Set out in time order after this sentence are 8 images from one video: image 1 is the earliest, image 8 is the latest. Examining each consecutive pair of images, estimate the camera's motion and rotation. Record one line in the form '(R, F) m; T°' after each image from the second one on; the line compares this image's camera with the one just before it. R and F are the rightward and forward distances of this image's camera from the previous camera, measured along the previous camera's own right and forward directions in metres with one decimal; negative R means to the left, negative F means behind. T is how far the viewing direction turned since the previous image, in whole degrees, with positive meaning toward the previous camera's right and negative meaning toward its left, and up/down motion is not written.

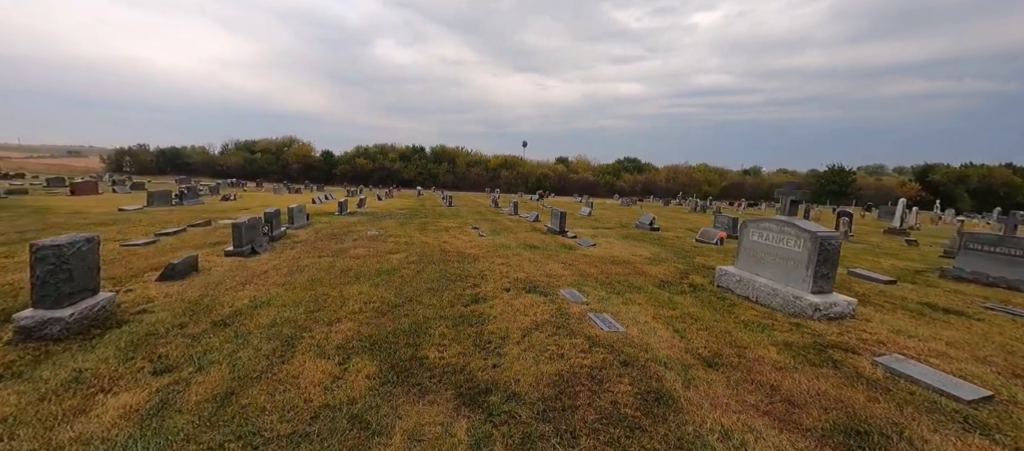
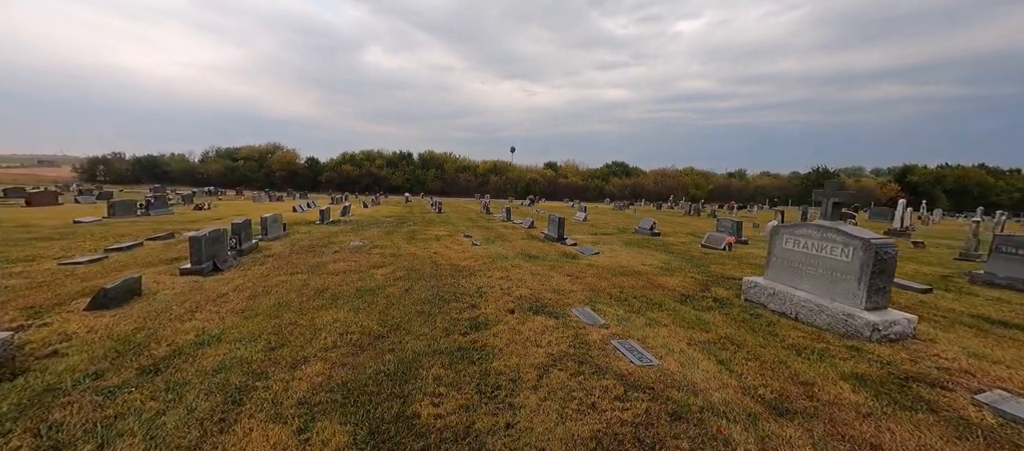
(-0.2, +1.0) m; +2°
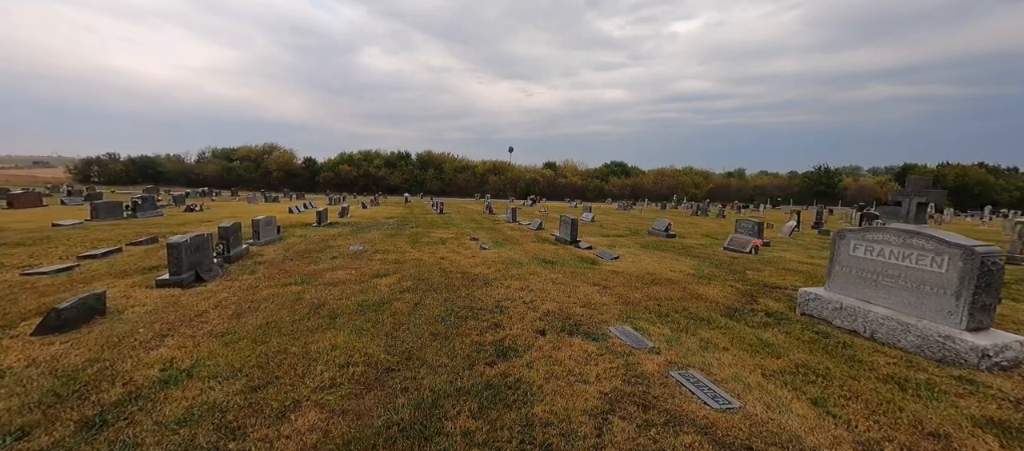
(-0.4, +0.9) m; 0°
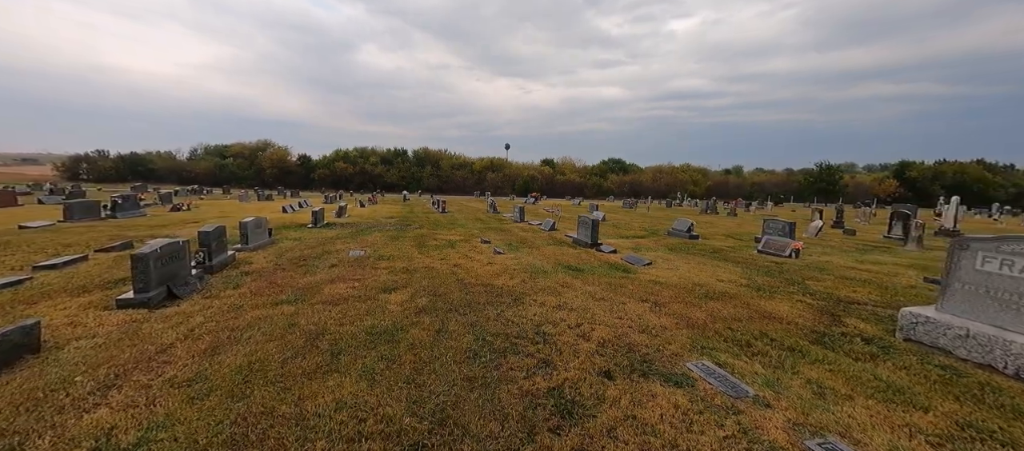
(-0.6, +1.2) m; +1°
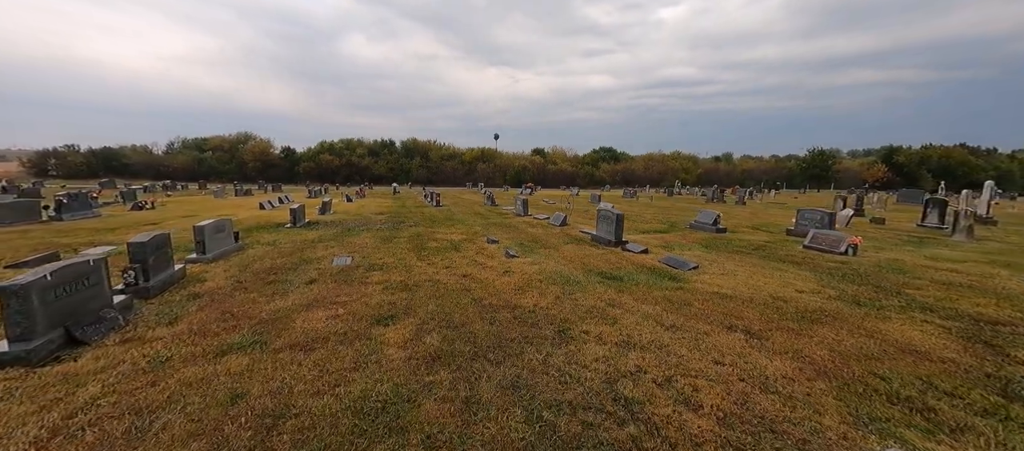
(-0.6, +1.8) m; +1°
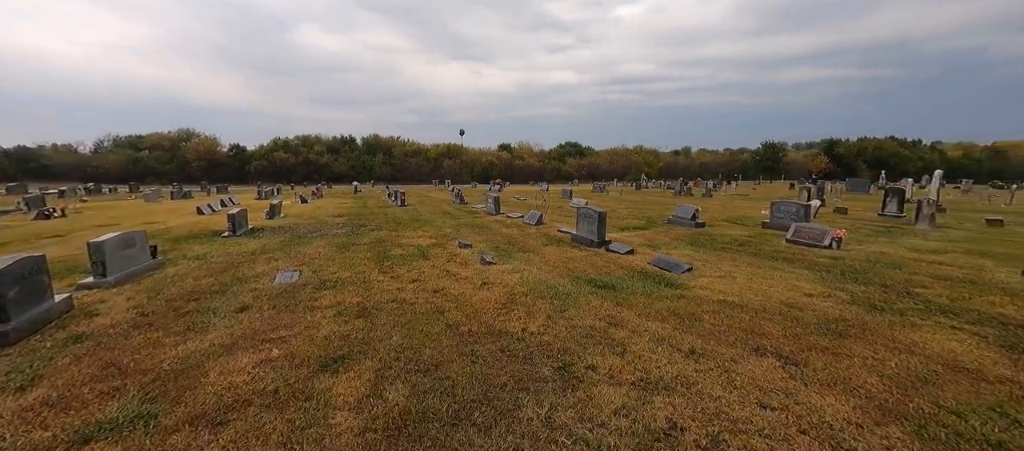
(-0.2, +1.0) m; +5°
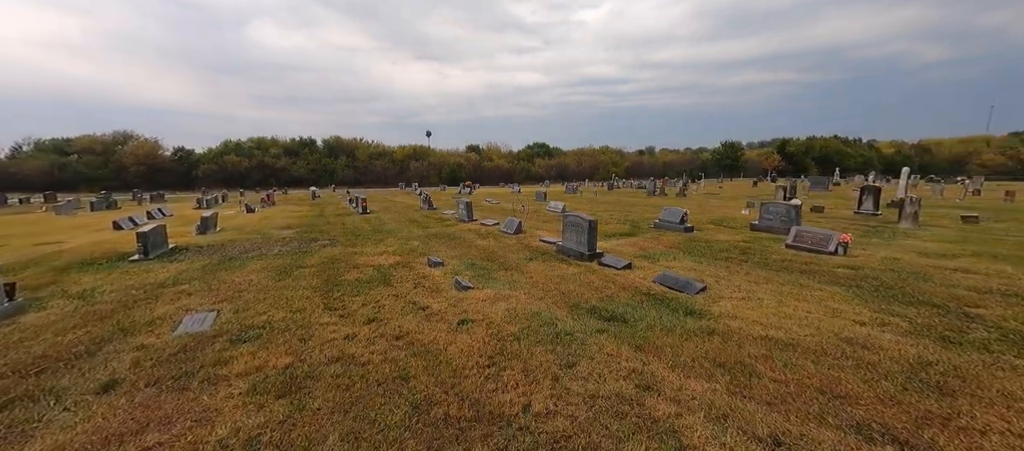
(-0.2, +1.5) m; +5°
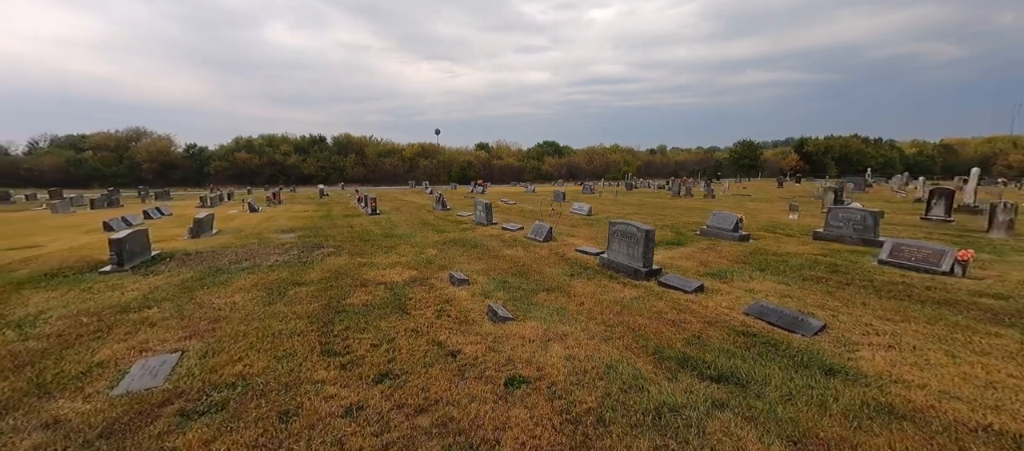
(-0.6, +1.6) m; -1°
